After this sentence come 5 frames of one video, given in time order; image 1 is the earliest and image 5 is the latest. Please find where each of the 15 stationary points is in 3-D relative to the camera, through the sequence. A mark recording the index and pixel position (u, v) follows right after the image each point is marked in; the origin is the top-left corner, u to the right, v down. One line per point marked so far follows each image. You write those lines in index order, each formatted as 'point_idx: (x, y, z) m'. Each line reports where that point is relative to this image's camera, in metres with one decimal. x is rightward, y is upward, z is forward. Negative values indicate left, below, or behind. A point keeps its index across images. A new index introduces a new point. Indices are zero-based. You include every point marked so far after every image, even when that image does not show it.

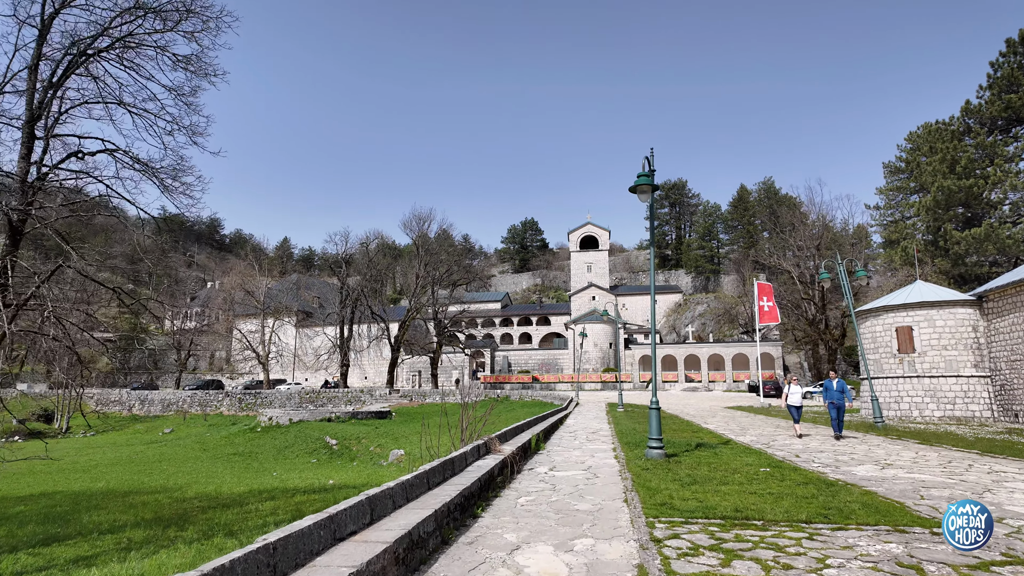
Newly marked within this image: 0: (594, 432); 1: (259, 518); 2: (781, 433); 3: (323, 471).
0: (+1.6, -2.9, +10.4) m
1: (-4.1, -3.7, +8.4) m
2: (+5.2, -2.8, +9.9) m
3: (-5.3, -5.1, +14.3) m
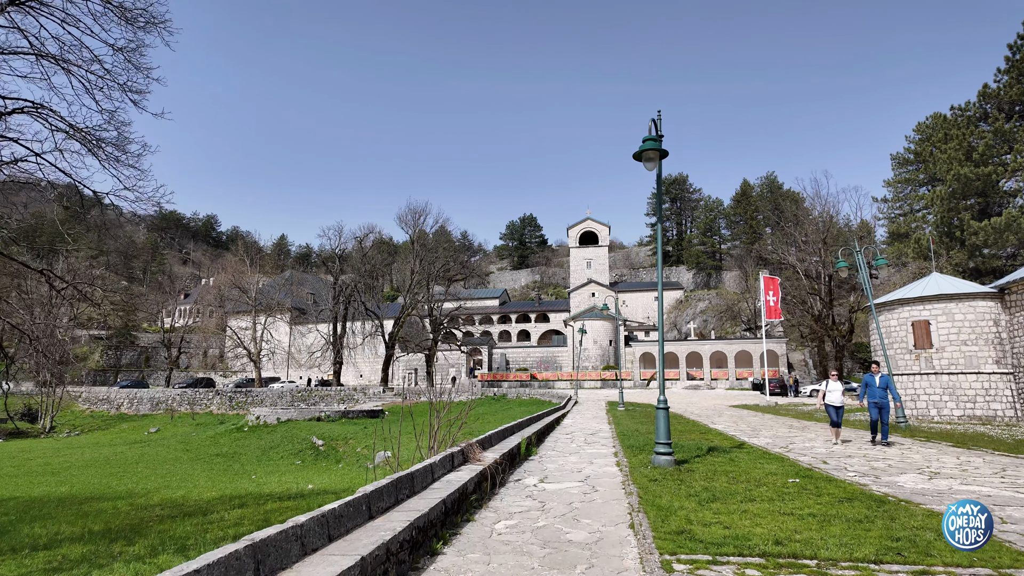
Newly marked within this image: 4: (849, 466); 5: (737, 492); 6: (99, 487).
0: (+1.5, -2.7, +9.6) m
1: (-4.2, -3.5, +7.5) m
2: (+5.1, -2.6, +9.1) m
3: (-5.4, -4.9, +13.4) m
4: (+3.7, -2.0, +5.7) m
5: (+1.9, -1.7, +4.3) m
6: (-9.3, -4.5, +11.6) m
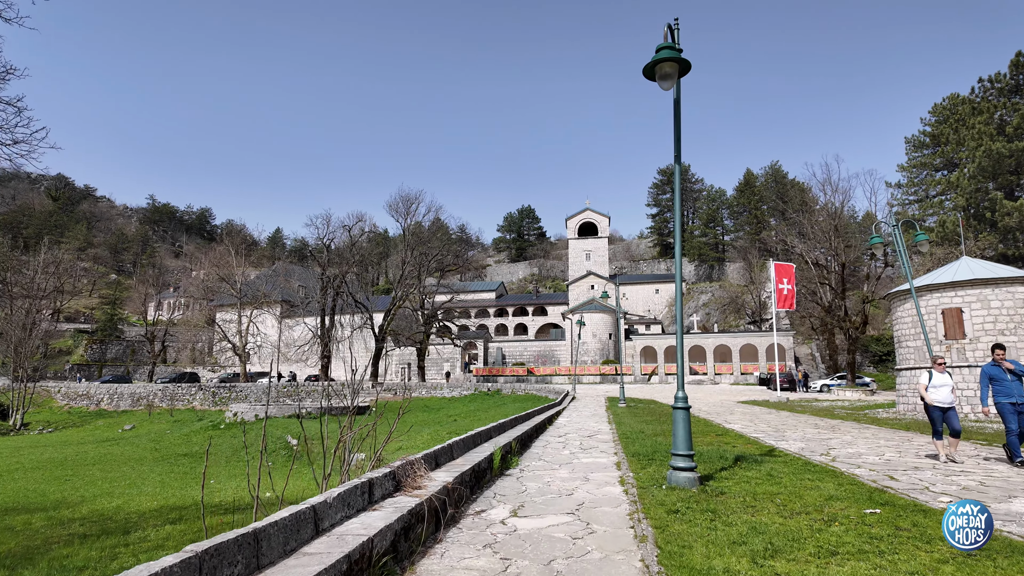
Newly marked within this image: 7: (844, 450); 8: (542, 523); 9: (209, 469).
0: (+1.2, -2.3, +8.2) m
1: (-4.5, -3.2, +6.1) m
2: (+4.8, -2.3, +7.7) m
3: (-5.7, -4.5, +12.1) m
4: (+3.5, -1.6, +4.3) m
5: (+1.6, -1.4, +2.9) m
6: (-9.6, -4.1, +10.2) m
7: (+4.2, -2.0, +6.5) m
8: (+0.2, -1.4, +3.2) m
9: (-8.0, -4.8, +13.7) m
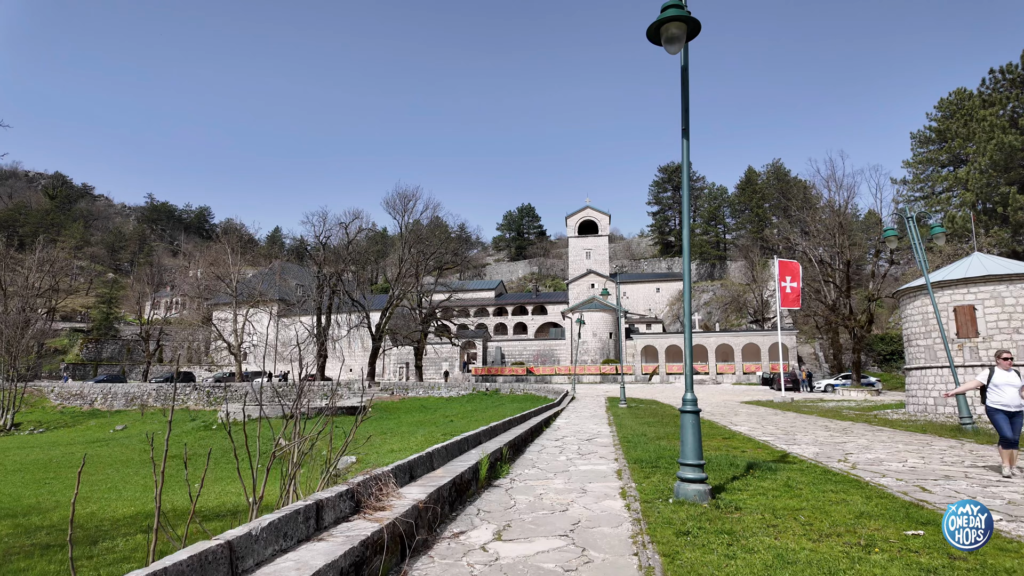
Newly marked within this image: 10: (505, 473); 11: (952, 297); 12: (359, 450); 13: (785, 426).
0: (+1.2, -2.3, +7.8) m
1: (-4.6, -3.1, +5.7) m
2: (+4.7, -2.2, +7.2) m
3: (-5.8, -4.4, +11.6) m
4: (+3.4, -1.6, +3.9) m
5: (+1.5, -1.3, +2.4) m
6: (-9.6, -4.0, +9.8) m
7: (+4.1, -2.0, +6.0) m
8: (+0.1, -1.4, +2.7) m
9: (-8.1, -4.7, +13.2) m
10: (-0.1, -1.7, +4.7) m
11: (+11.7, -0.2, +13.6) m
12: (-3.7, -4.0, +12.7) m
13: (+5.1, -2.6, +9.6) m
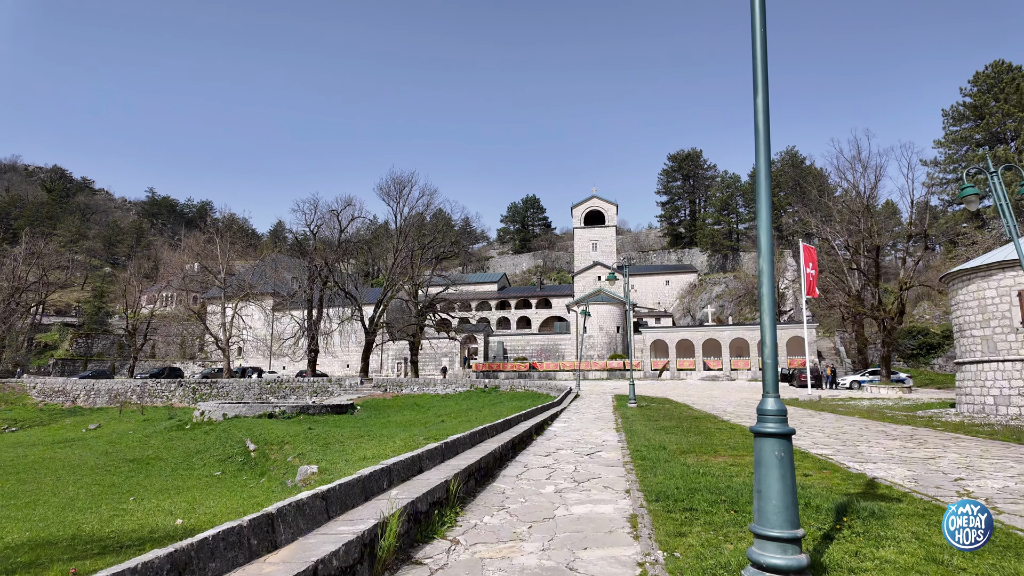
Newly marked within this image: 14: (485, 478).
0: (+0.9, -1.9, +6.0) m
1: (-4.8, -2.7, +4.0) m
2: (+4.5, -1.8, +5.4) m
3: (-5.9, -4.0, +10.0) m
4: (+3.1, -1.2, +2.0) m
5: (+1.2, -1.0, +0.6) m
6: (-9.8, -3.6, +8.2) m
7: (+3.8, -1.6, +4.2) m
8: (-0.2, -1.0, +0.9) m
9: (-8.3, -4.3, +11.6) m
10: (-0.3, -1.3, +3.0) m
11: (+11.5, +0.2, +11.7) m
12: (-3.9, -3.6, +11.0) m
13: (+4.9, -2.2, +7.8) m
14: (-0.2, -1.6, +4.3) m
